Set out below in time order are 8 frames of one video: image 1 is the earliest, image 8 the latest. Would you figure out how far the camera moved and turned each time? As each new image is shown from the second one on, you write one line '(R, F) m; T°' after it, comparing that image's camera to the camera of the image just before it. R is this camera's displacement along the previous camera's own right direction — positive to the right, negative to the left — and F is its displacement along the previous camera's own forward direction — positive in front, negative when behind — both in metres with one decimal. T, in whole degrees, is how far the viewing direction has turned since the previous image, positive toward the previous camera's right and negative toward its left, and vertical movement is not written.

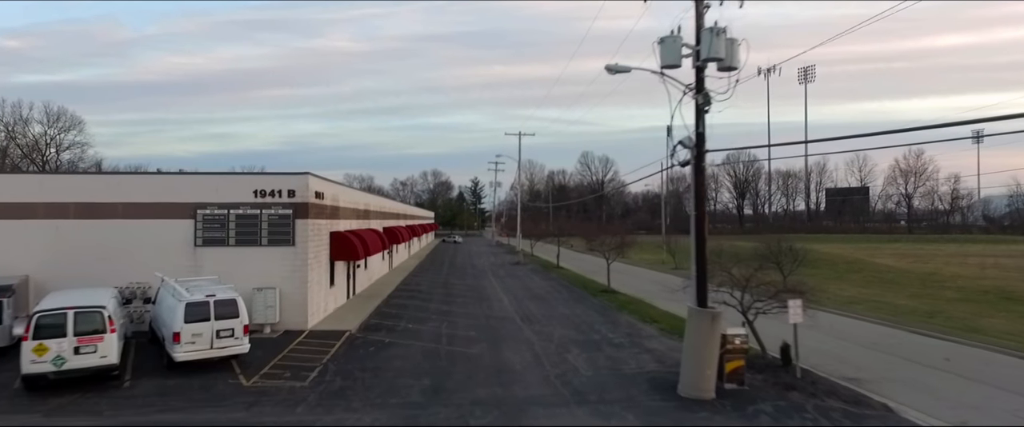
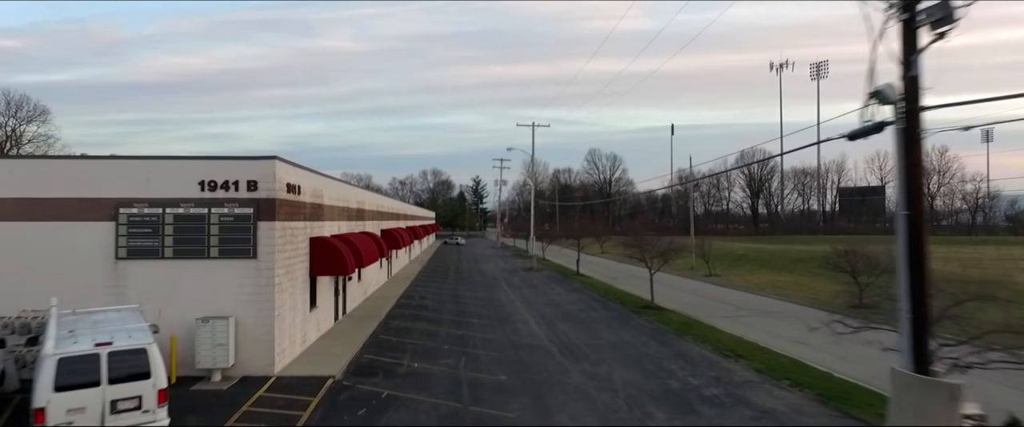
(-0.8, +4.5) m; 0°
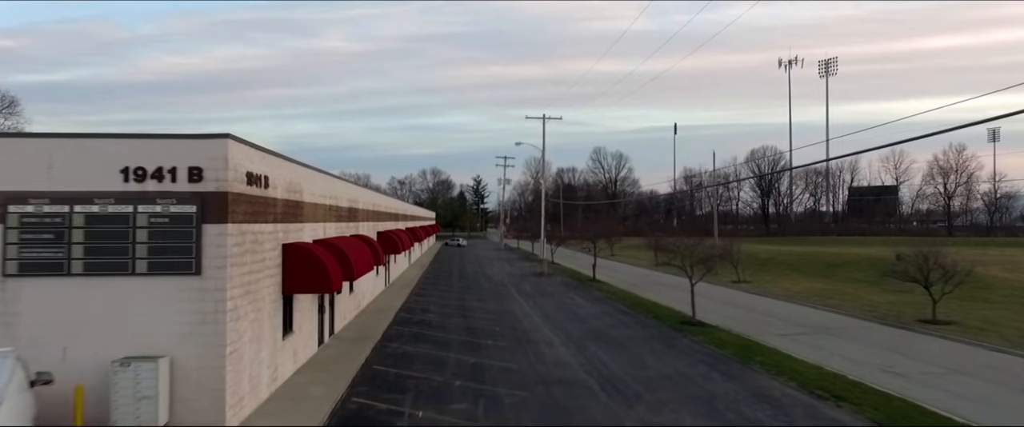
(-0.5, +3.2) m; 0°
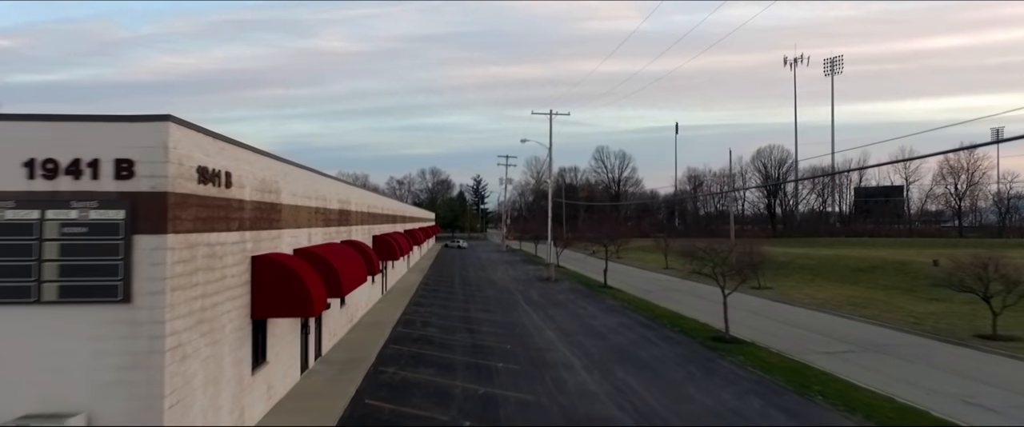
(-0.3, +2.1) m; 0°
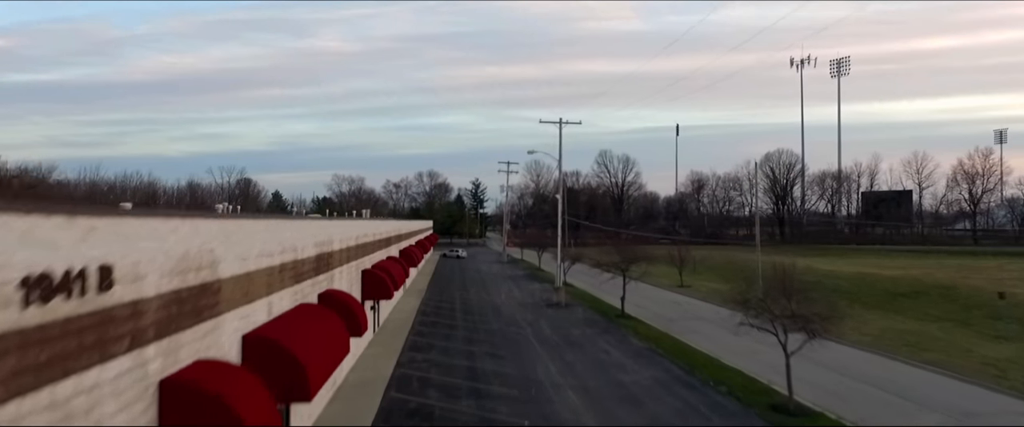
(-0.4, +3.1) m; 0°
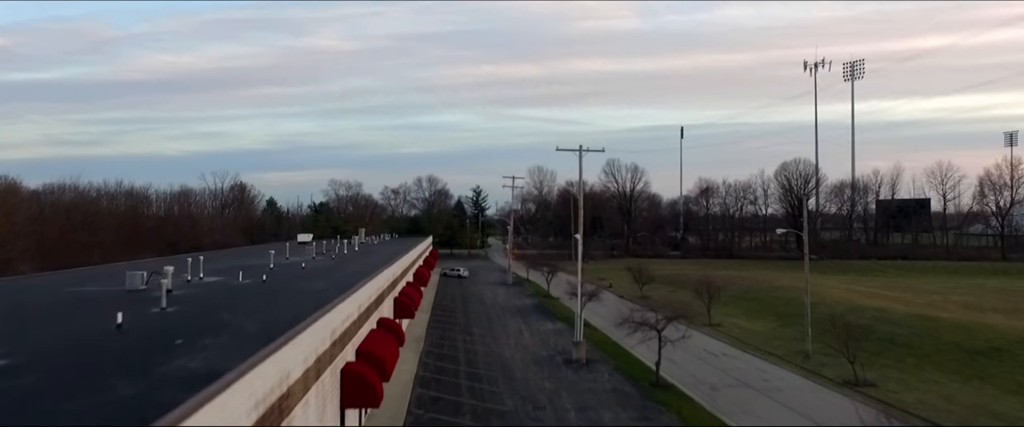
(-0.6, +4.4) m; 0°
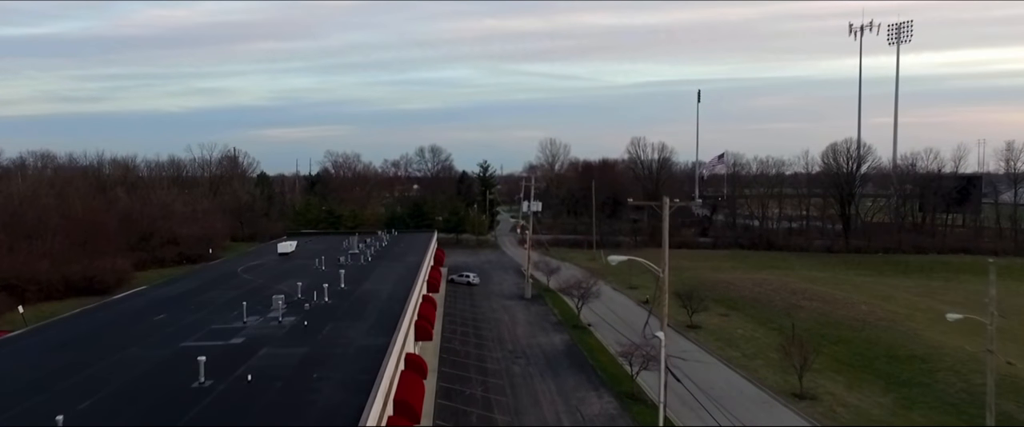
(-1.3, +9.5) m; 0°
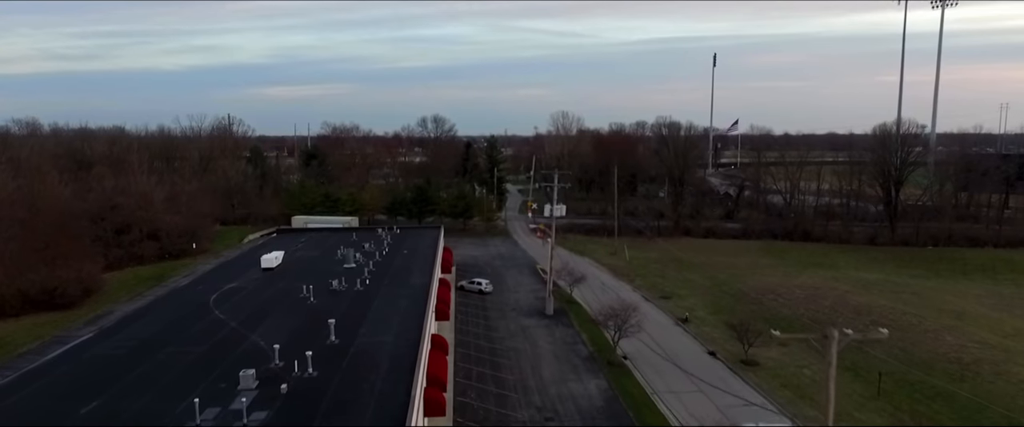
(-1.2, +7.1) m; 0°
